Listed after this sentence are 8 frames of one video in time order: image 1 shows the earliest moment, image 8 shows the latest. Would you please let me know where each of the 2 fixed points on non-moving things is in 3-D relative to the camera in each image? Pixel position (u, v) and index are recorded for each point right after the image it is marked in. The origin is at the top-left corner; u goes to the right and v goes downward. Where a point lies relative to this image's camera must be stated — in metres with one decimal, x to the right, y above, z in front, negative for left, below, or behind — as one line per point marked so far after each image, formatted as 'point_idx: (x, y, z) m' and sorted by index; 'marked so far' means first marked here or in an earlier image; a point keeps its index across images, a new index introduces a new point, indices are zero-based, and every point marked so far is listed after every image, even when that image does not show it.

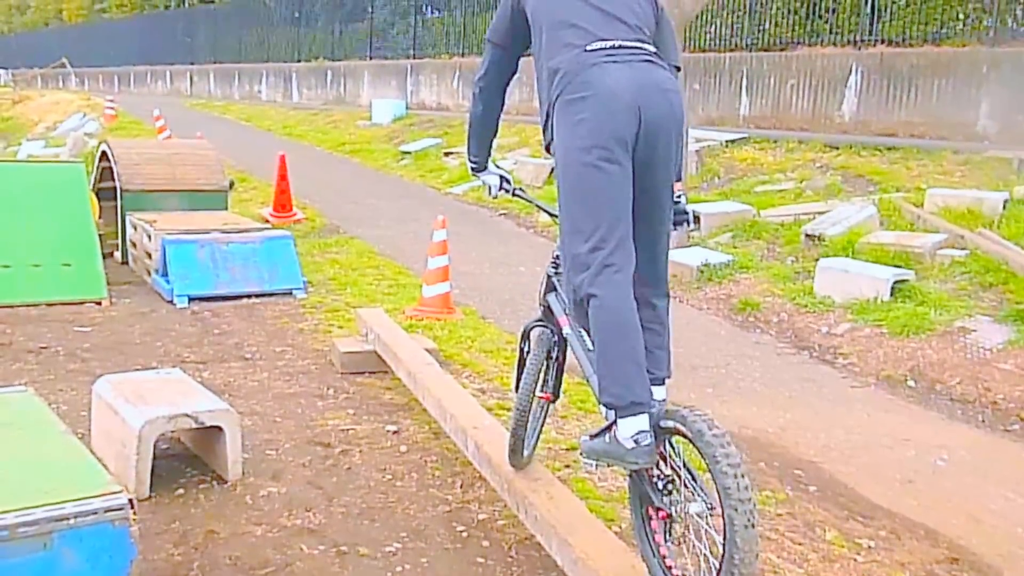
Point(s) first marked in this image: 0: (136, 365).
0: (-2.4, -0.5, +6.2) m
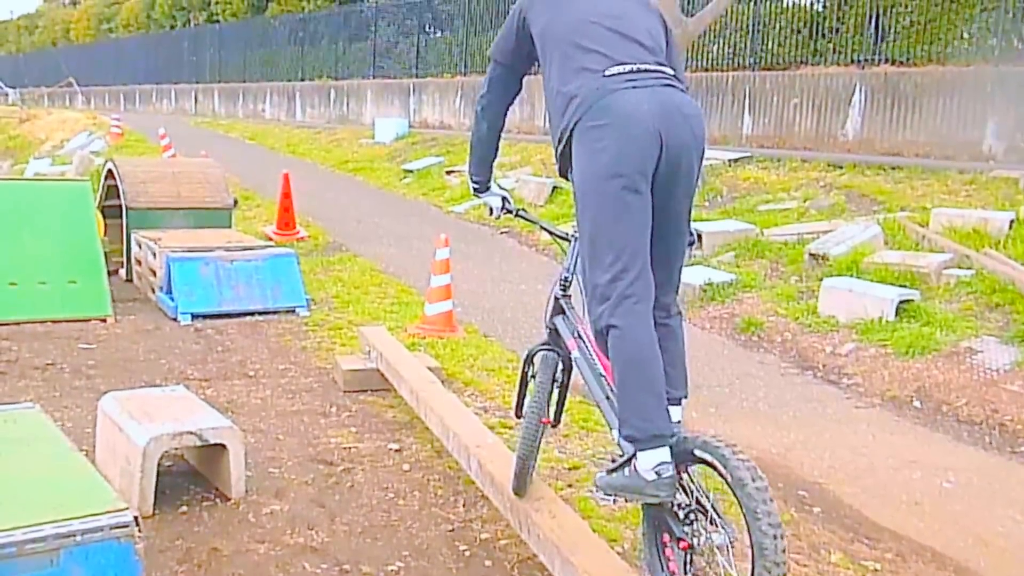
0: (-2.4, -0.6, +6.2) m
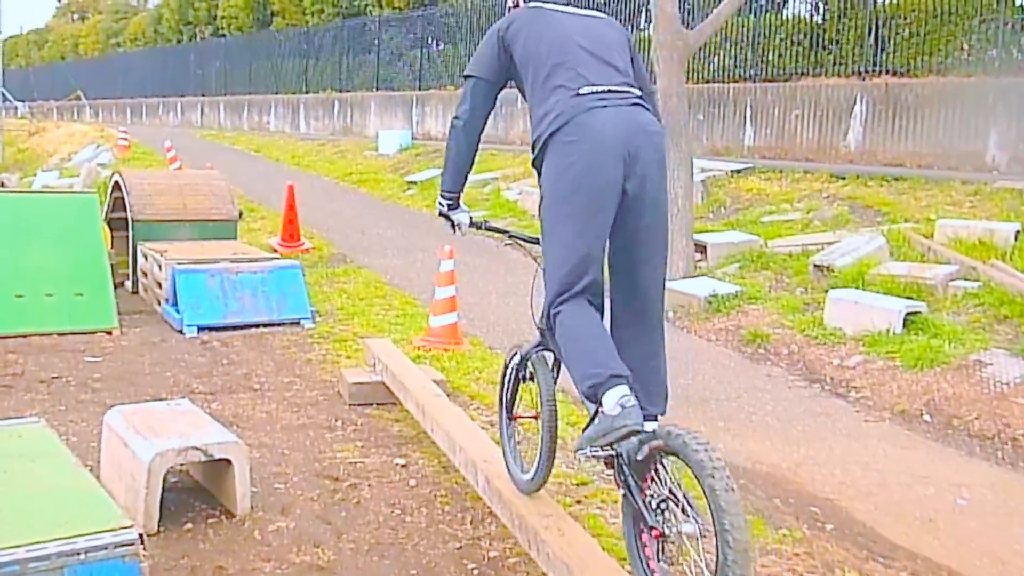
0: (-2.3, -0.7, +6.1) m
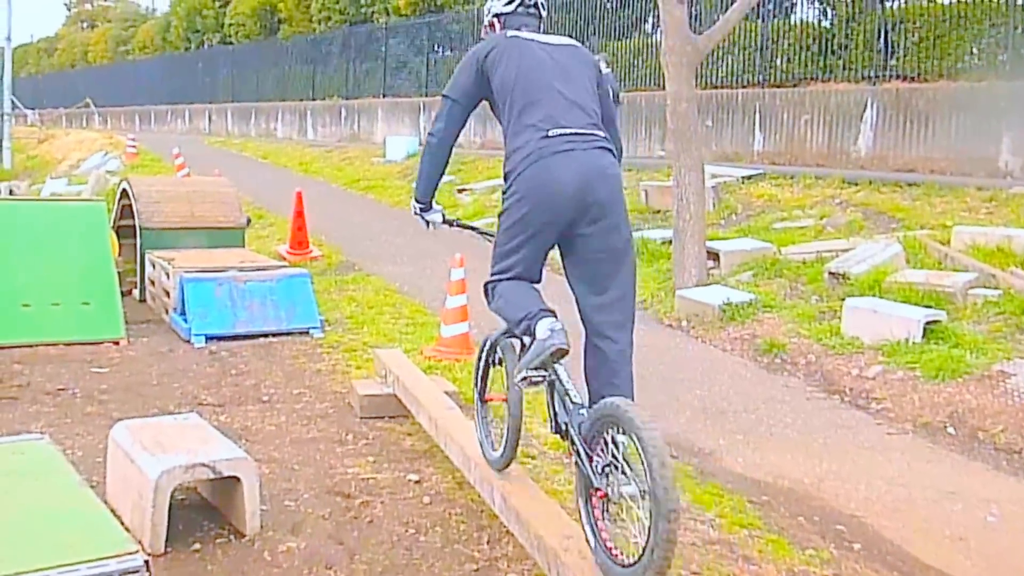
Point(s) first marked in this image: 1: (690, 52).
0: (-2.3, -0.8, +6.0) m
1: (+1.9, +2.4, +9.7) m
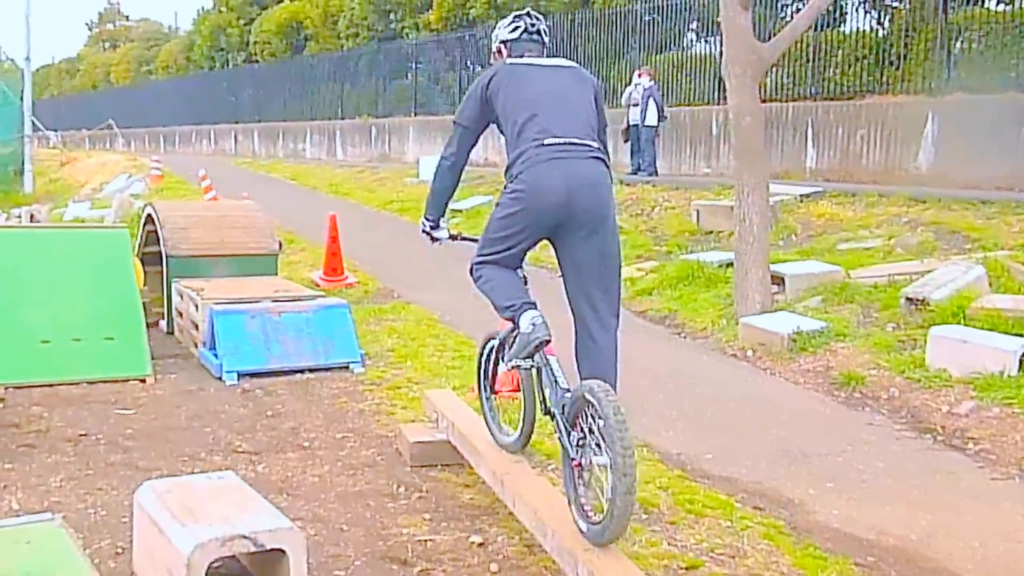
0: (-1.9, -1.0, +5.4) m
1: (+2.3, +2.1, +9.1) m
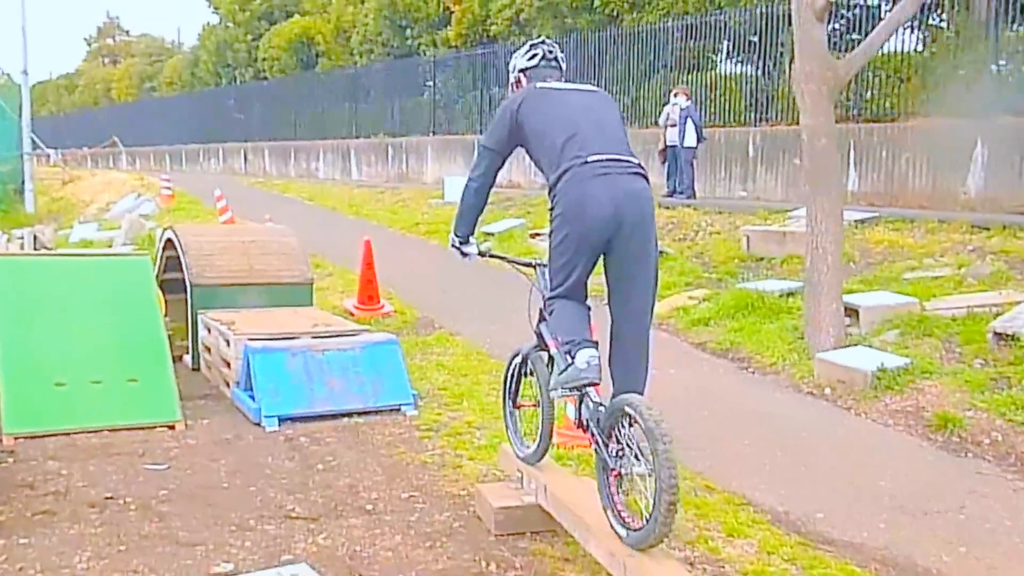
0: (-1.4, -1.1, +4.6) m
1: (+2.8, +1.8, +8.4) m
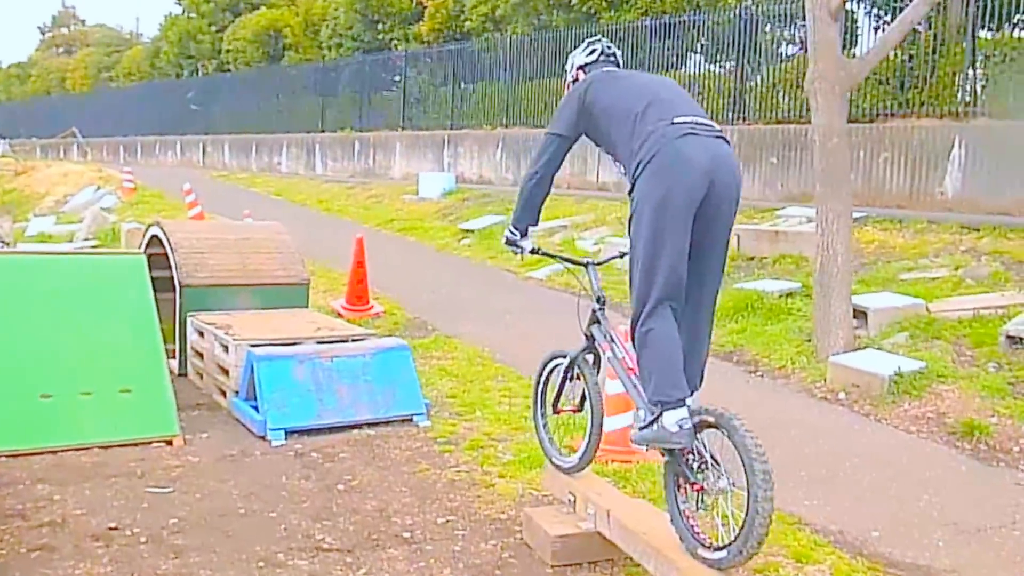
0: (-1.1, -1.2, +4.1) m
1: (+2.8, +1.8, +8.1) m
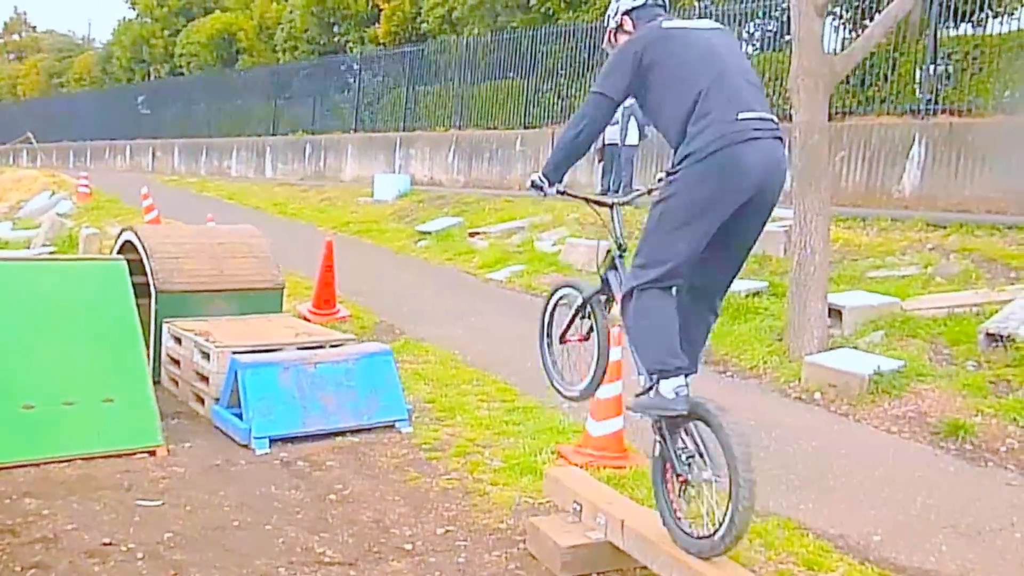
0: (-1.1, -1.2, +4.0) m
1: (+2.6, +1.8, +8.1) m
